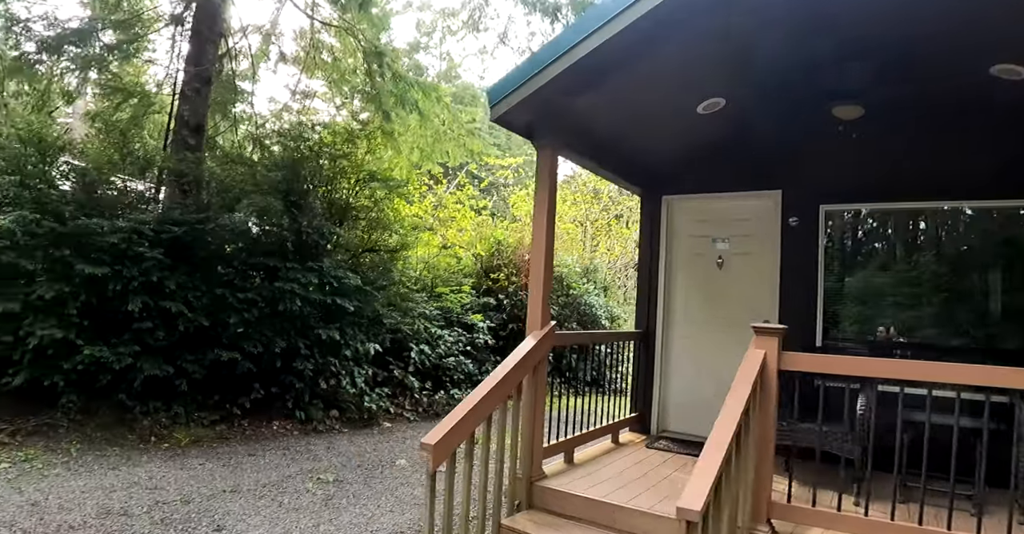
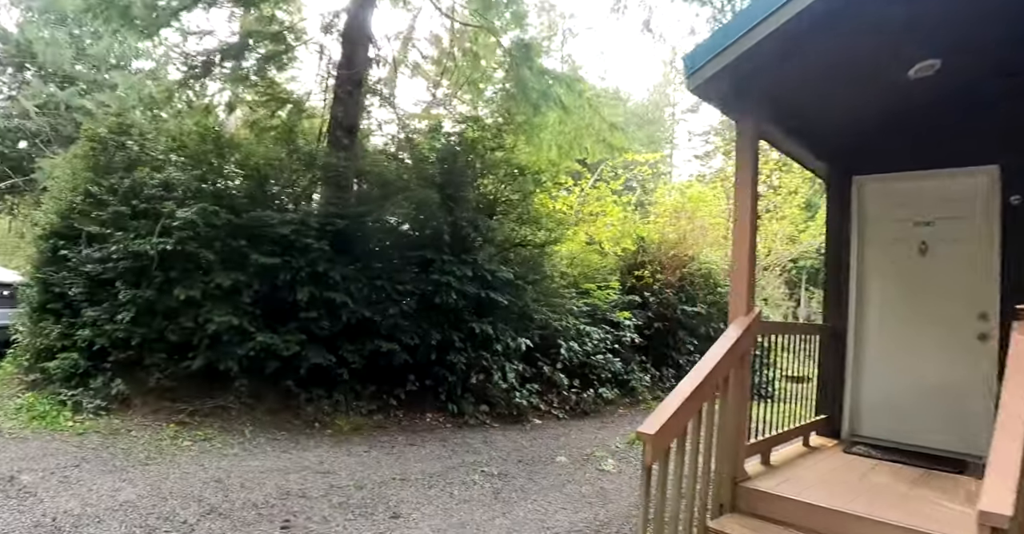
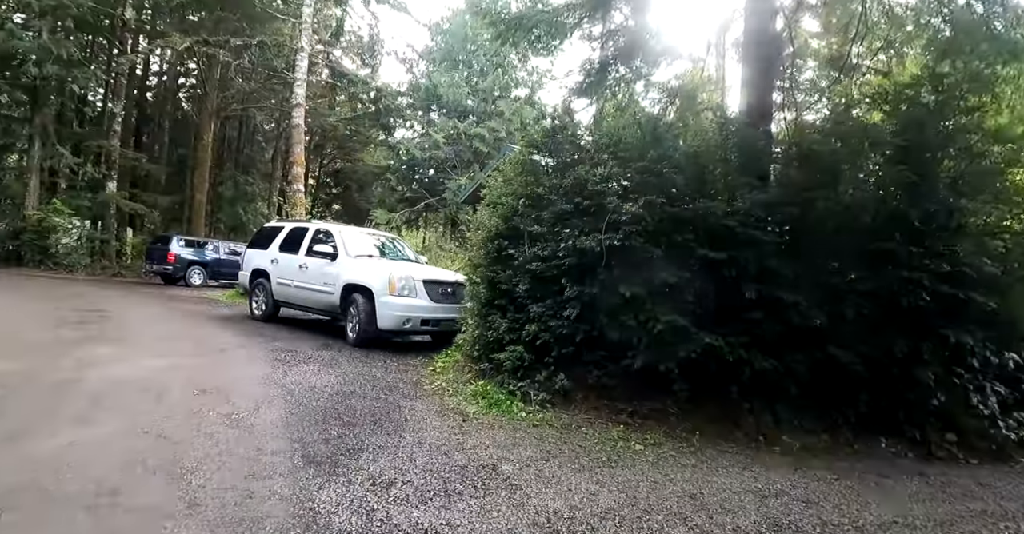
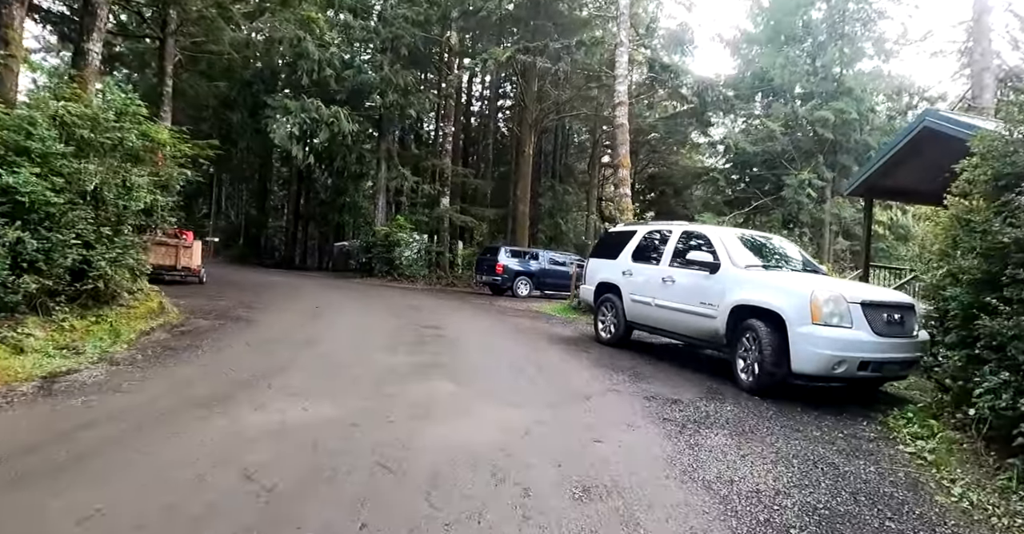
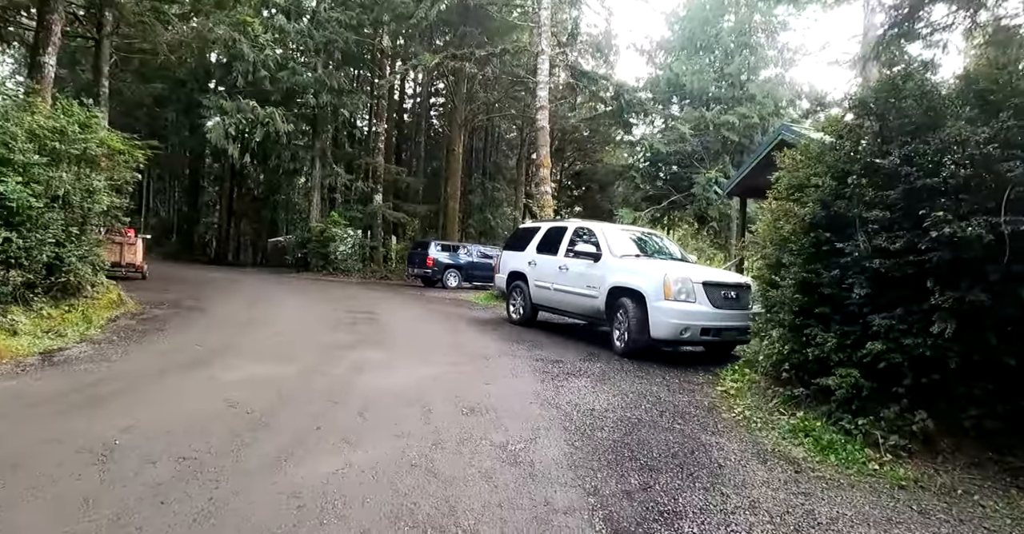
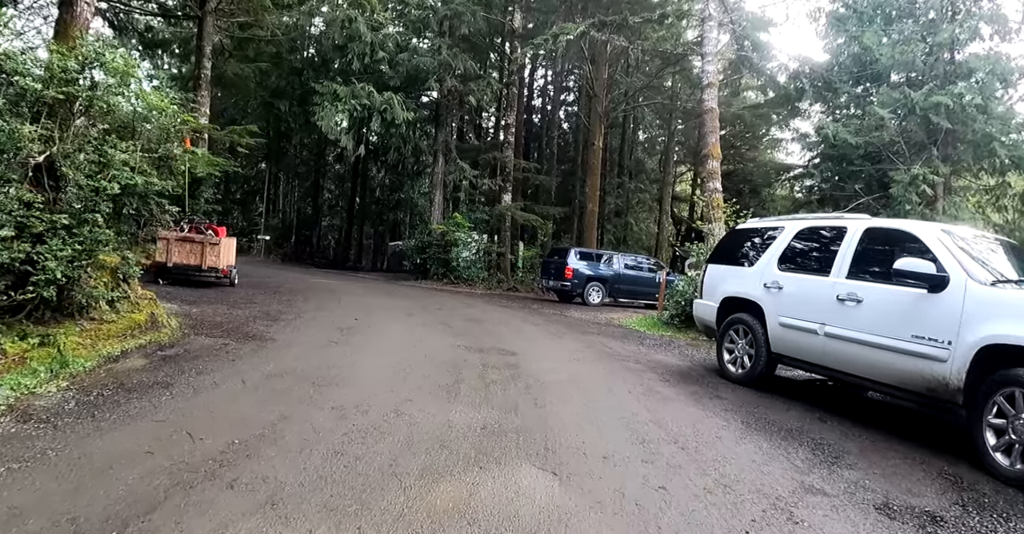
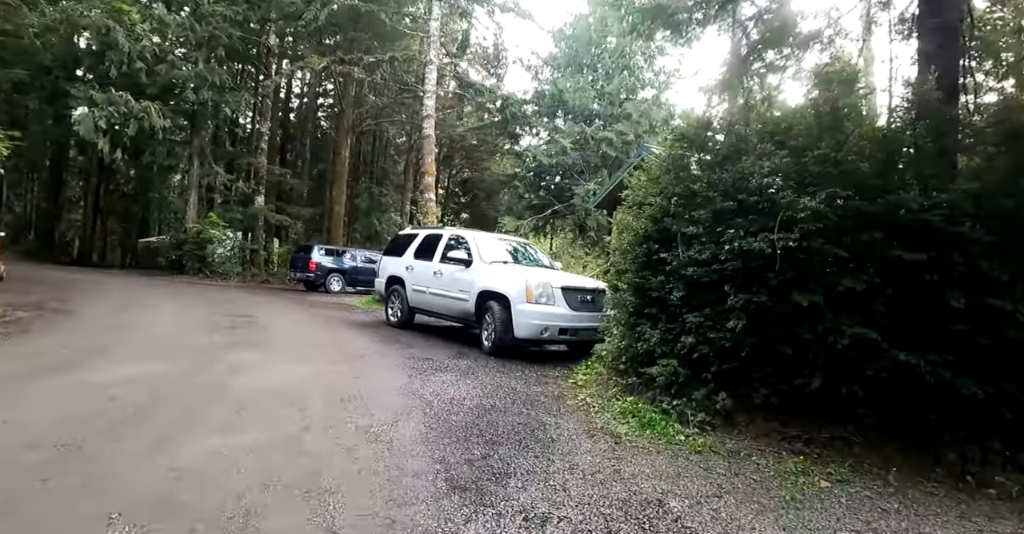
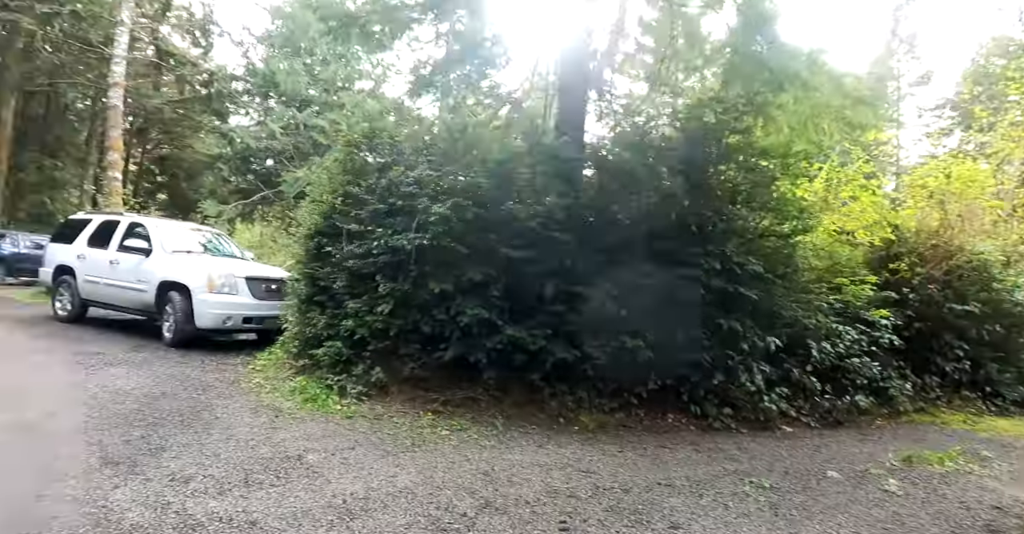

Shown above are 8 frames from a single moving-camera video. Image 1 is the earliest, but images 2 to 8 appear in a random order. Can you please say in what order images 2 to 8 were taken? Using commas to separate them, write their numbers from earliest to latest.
2, 8, 3, 7, 5, 4, 6
